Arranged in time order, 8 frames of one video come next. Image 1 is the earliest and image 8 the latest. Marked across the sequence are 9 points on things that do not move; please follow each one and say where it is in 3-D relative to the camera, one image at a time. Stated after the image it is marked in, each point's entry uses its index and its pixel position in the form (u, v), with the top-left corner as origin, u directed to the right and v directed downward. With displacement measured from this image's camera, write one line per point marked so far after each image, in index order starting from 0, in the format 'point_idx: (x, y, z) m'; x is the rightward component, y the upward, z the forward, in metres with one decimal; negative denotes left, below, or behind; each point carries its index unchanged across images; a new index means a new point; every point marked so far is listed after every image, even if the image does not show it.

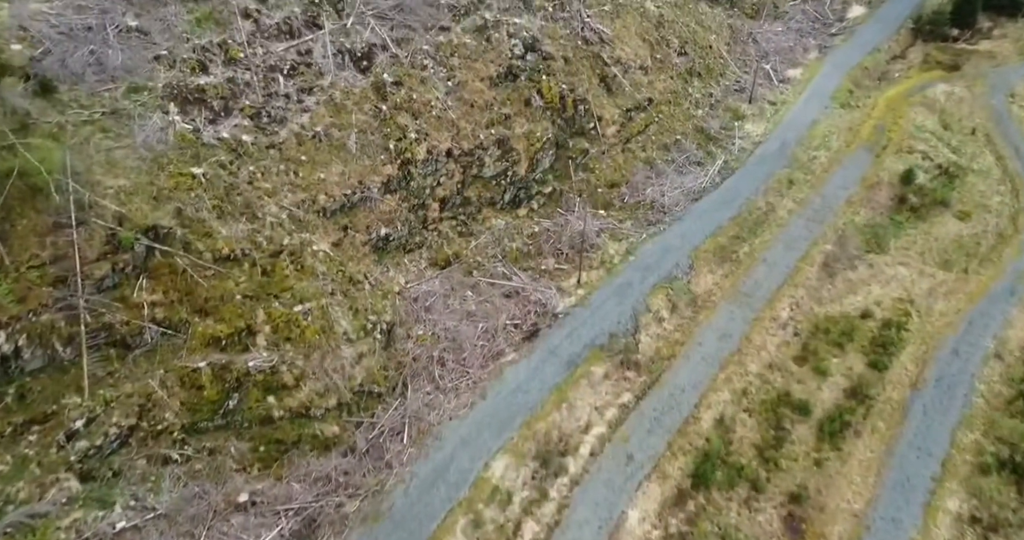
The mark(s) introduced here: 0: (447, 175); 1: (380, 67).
0: (-1.5, +2.2, +14.6) m
1: (-2.9, +4.5, +14.2) m
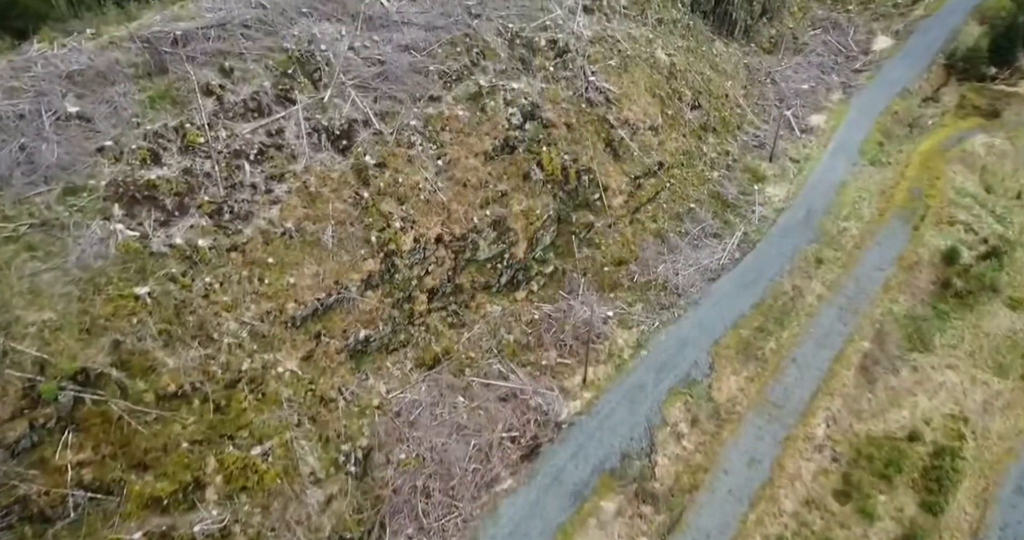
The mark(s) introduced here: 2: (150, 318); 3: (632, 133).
0: (-1.5, +0.2, +13.0) m
1: (-3.0, +2.4, +12.7) m
2: (-5.3, -0.7, +9.5) m
3: (+3.1, +3.5, +16.5) m
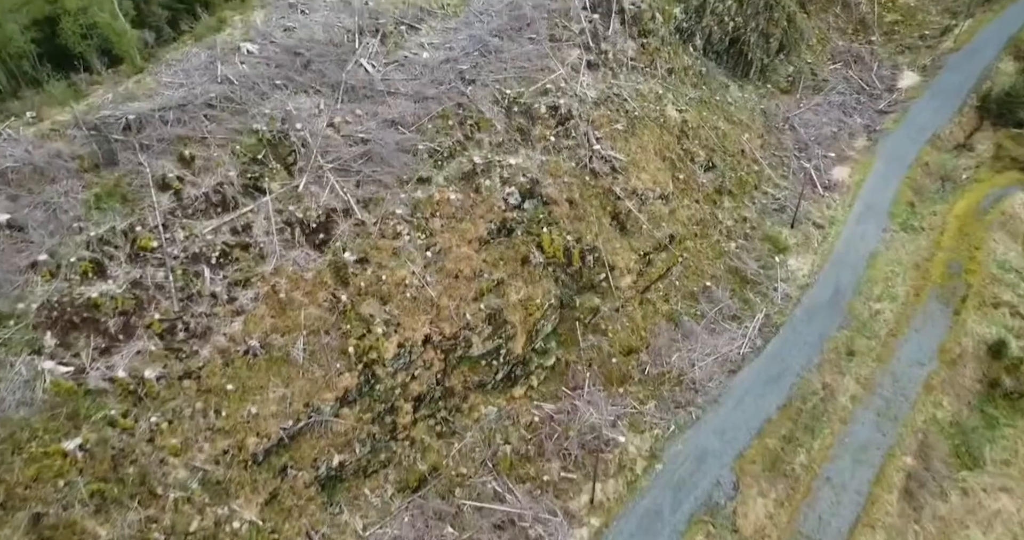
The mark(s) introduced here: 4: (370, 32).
0: (-1.6, -1.7, +11.6) m
1: (-3.1, +0.5, +11.3) m
2: (-5.4, -2.6, +8.1) m
3: (+3.0, +1.6, +15.0) m
4: (-3.2, +5.3, +14.4) m
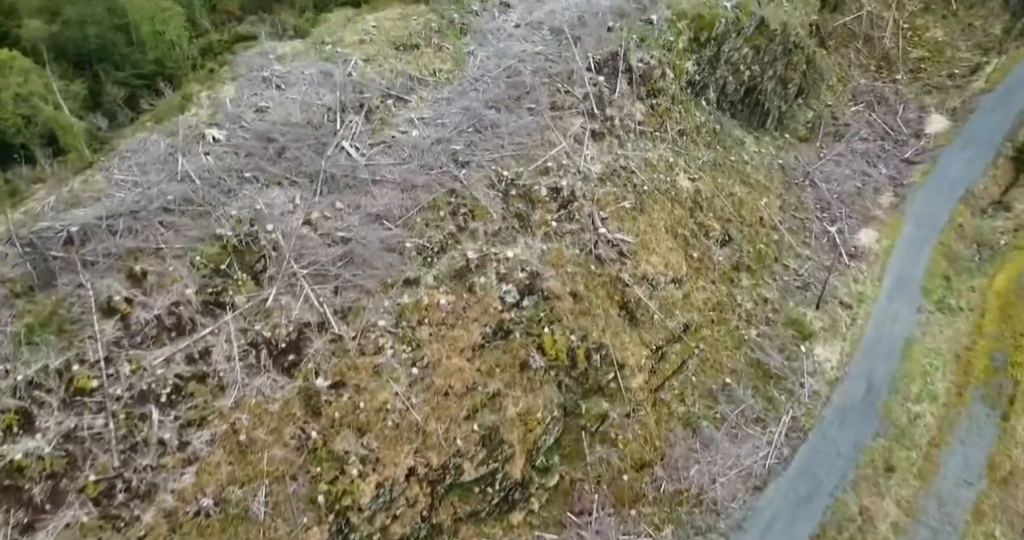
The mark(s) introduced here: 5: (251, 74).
0: (-1.7, -3.7, +10.2) m
1: (-3.1, -1.4, +10.0) m
2: (-5.5, -4.5, +6.7) m
3: (+3.0, -0.4, +13.6) m
4: (-3.2, +3.3, +13.1) m
5: (-5.3, +4.0, +13.1) m
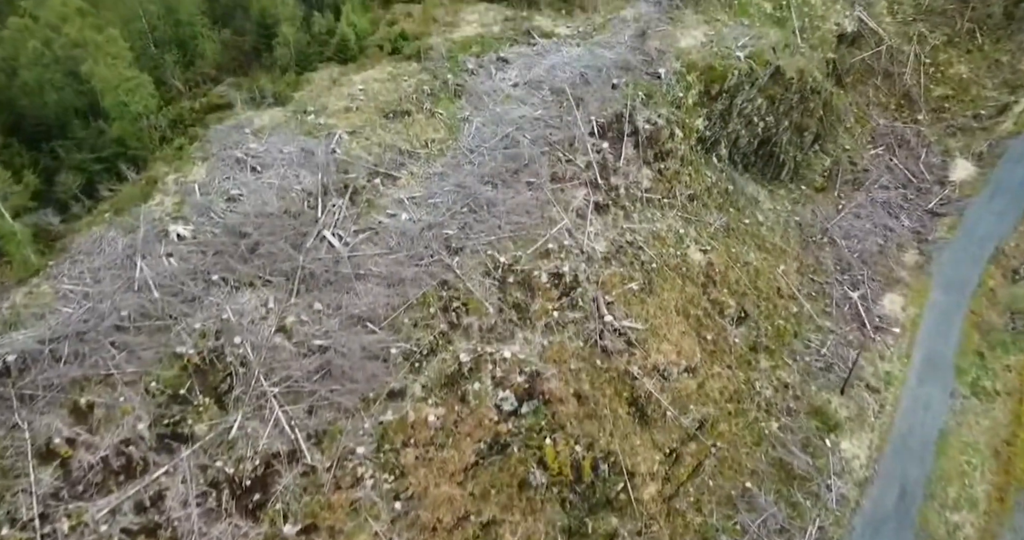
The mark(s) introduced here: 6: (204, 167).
0: (-1.7, -5.5, +9.0) m
1: (-3.2, -3.2, +8.8) m
2: (-5.6, -6.3, +5.5) m
3: (+2.9, -2.2, +12.5) m
4: (-3.3, +1.5, +12.0) m
5: (-5.4, +2.2, +12.0) m
6: (-5.6, +1.9, +11.7) m
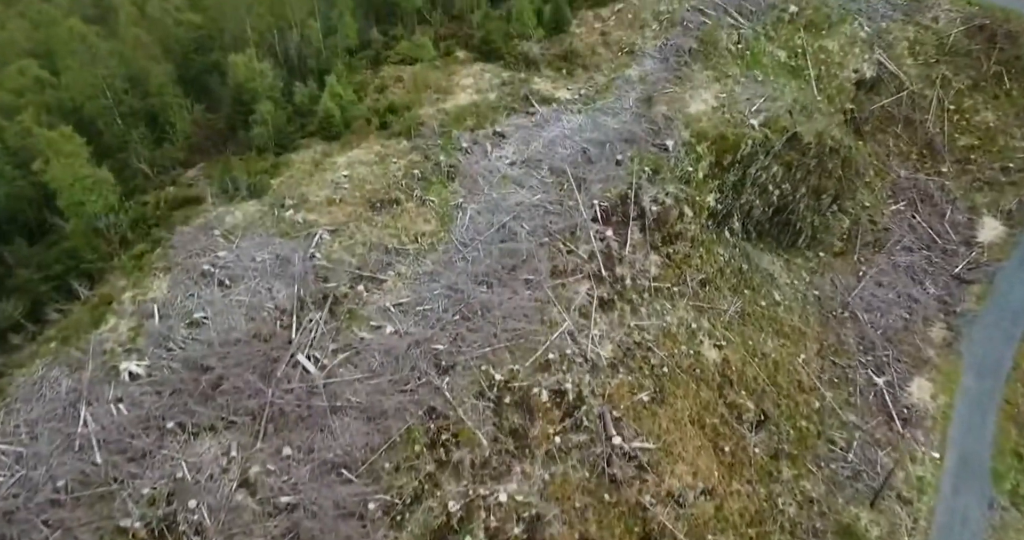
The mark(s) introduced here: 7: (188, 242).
0: (-1.8, -7.5, +7.8) m
1: (-3.3, -5.2, +7.6) m
2: (-5.7, -8.3, +4.3) m
3: (+2.9, -4.2, +11.2) m
4: (-3.3, -0.5, +10.8) m
5: (-5.5, +0.2, +10.9) m
6: (-5.7, -0.2, +10.6) m
7: (-5.6, +0.5, +11.2) m
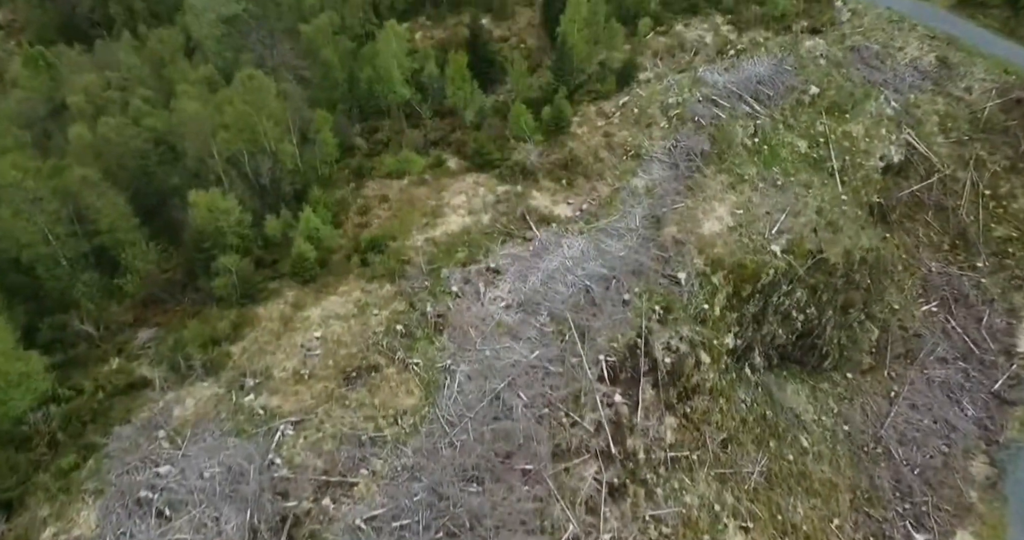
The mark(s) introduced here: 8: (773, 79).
0: (-1.9, -10.6, +6.2) m
1: (-3.4, -8.4, +6.0) m
2: (-5.8, -11.4, +2.7) m
3: (+2.8, -7.4, +9.6) m
4: (-3.5, -3.7, +9.2) m
5: (-5.6, -3.0, +9.3) m
6: (-5.8, -3.3, +9.0) m
7: (-5.8, -2.7, +9.6) m
8: (+7.9, +5.8, +19.5) m
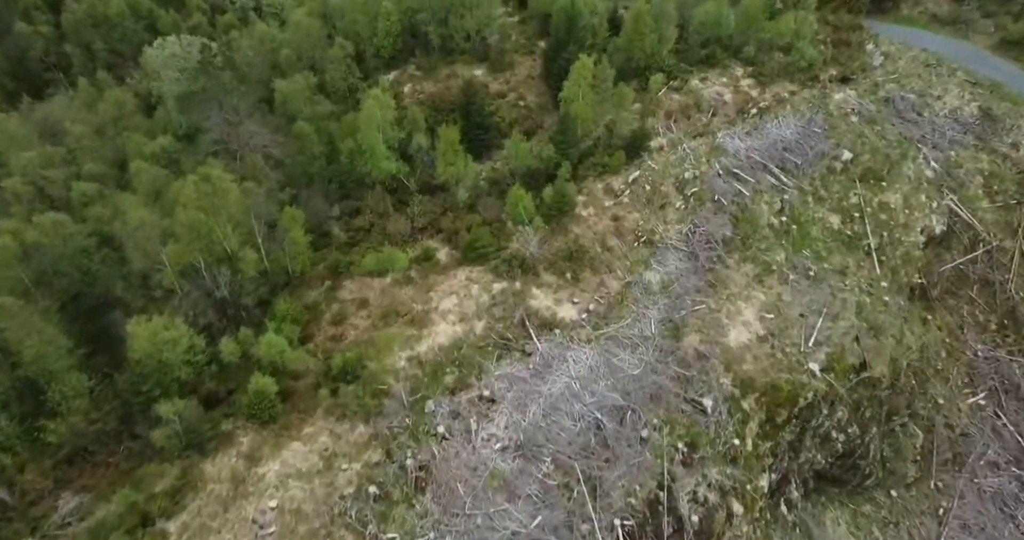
0: (-2.0, -13.0, +4.2) m
1: (-3.5, -10.8, +4.1) m
2: (-5.9, -13.8, +0.8) m
3: (+2.7, -9.8, +7.6) m
4: (-3.5, -6.1, +7.2) m
5: (-5.7, -5.4, +7.3) m
6: (-5.9, -5.7, +7.0) m
7: (-5.8, -5.1, +7.6) m
8: (+7.8, +3.4, +17.4) m
